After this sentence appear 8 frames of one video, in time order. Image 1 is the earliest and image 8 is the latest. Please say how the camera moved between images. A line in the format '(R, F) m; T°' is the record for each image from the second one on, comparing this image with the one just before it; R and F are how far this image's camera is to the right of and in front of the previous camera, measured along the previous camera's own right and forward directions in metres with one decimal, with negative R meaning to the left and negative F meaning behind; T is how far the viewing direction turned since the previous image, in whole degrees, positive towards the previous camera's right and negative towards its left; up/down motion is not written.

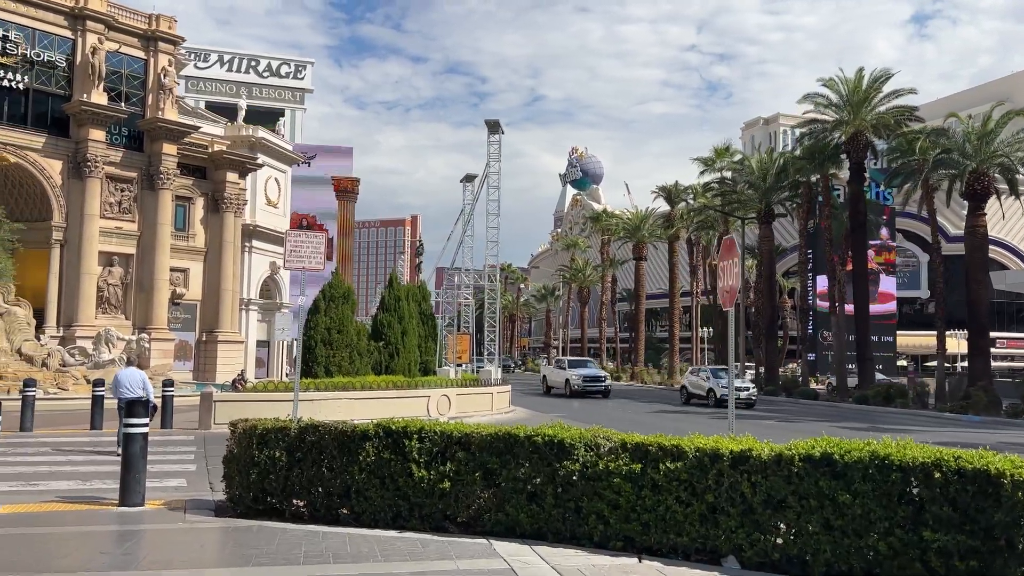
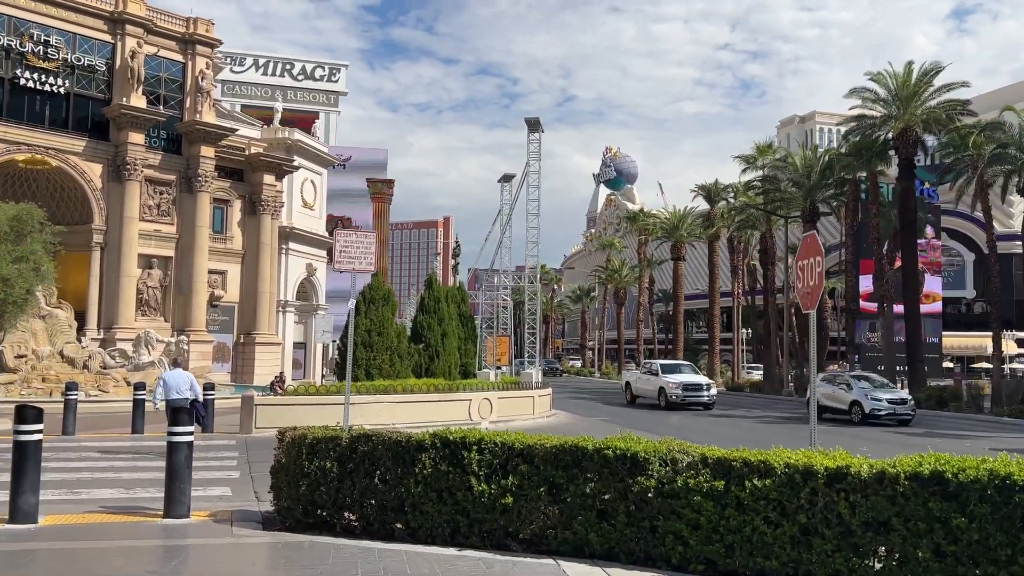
(-0.3, +0.5) m; -2°
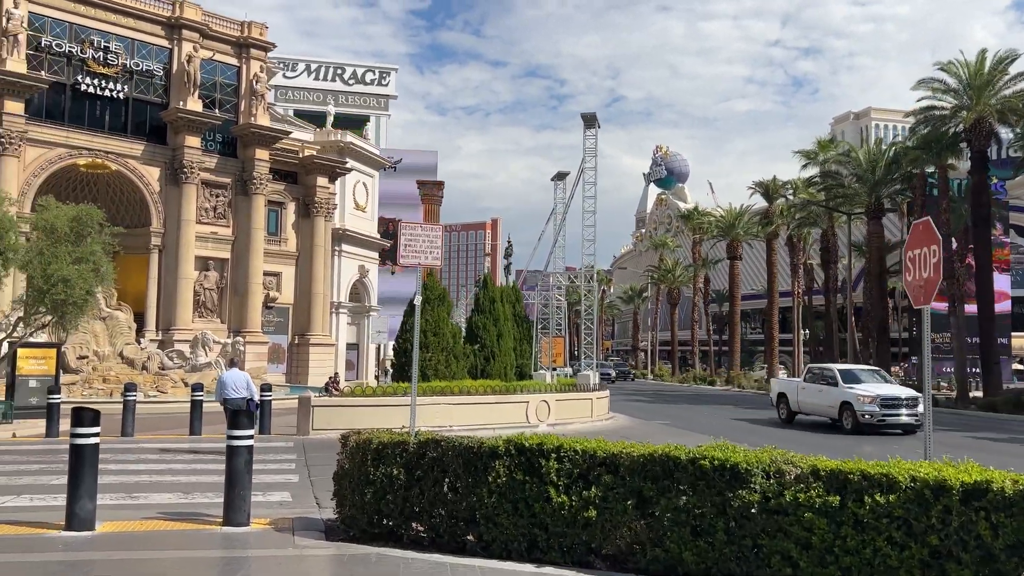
(-0.3, +0.6) m; -3°
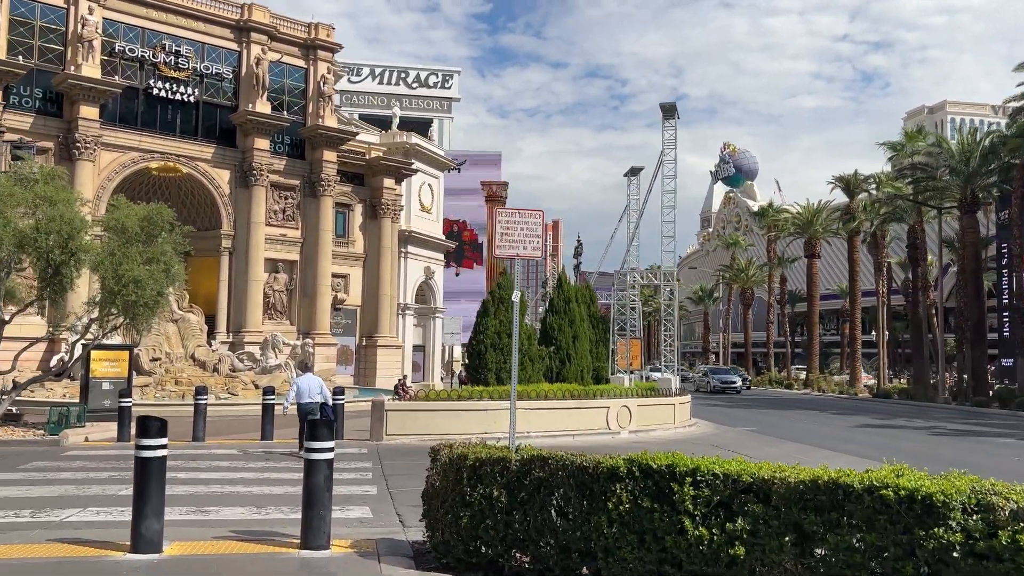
(-0.4, +1.0) m; -4°
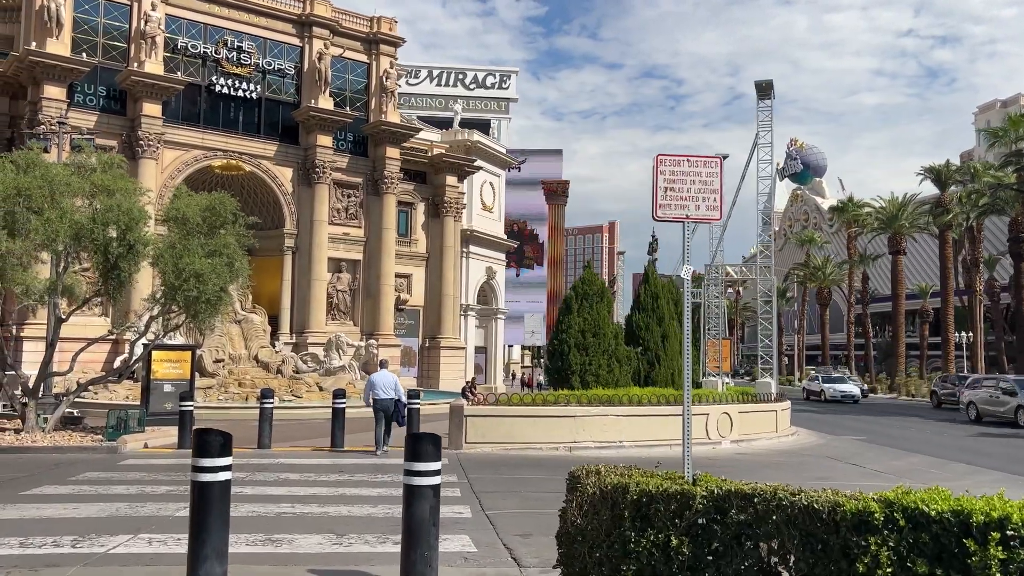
(-0.7, +1.8) m; -4°
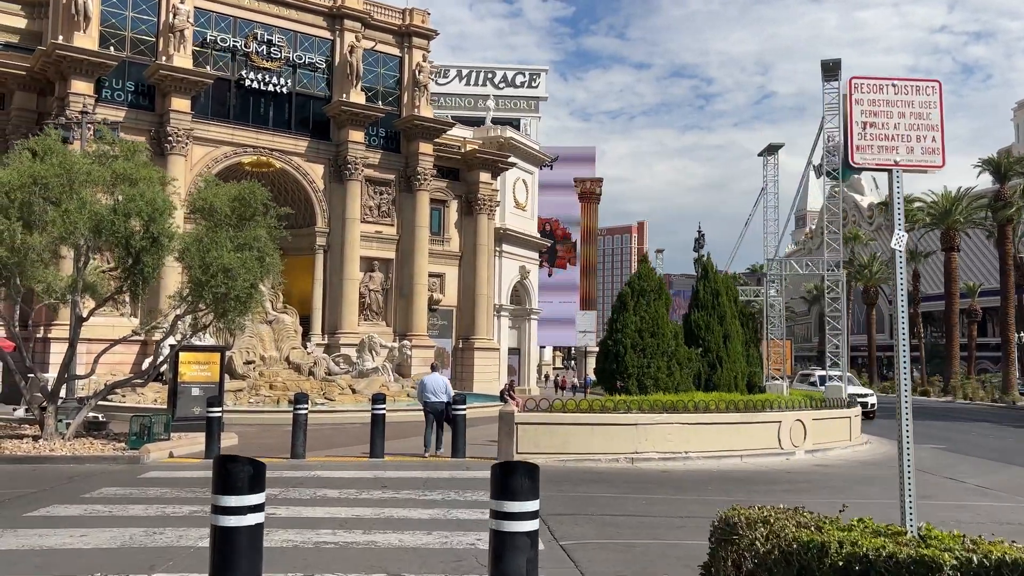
(-0.5, +1.5) m; -2°
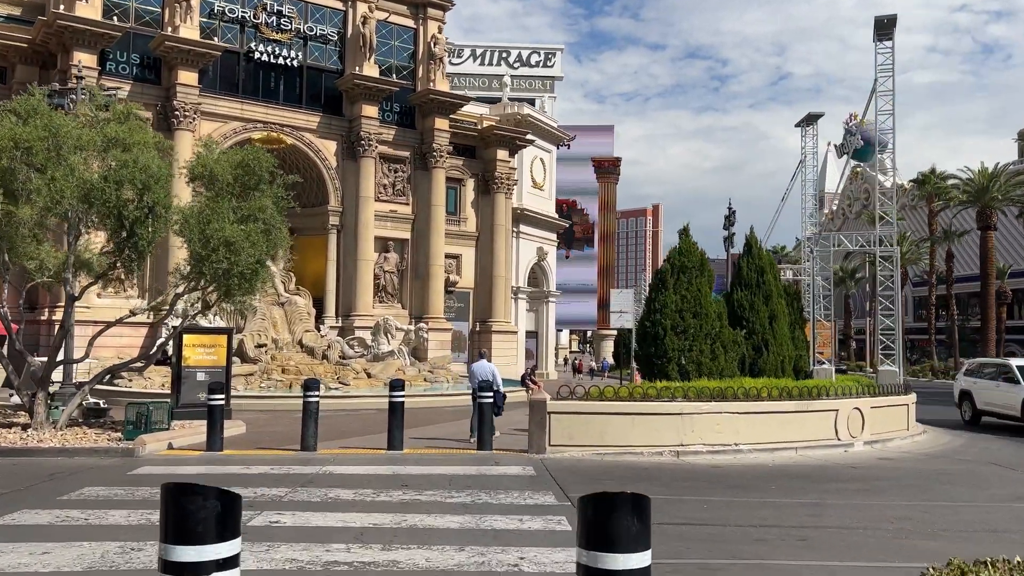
(-0.3, +1.6) m; -1°
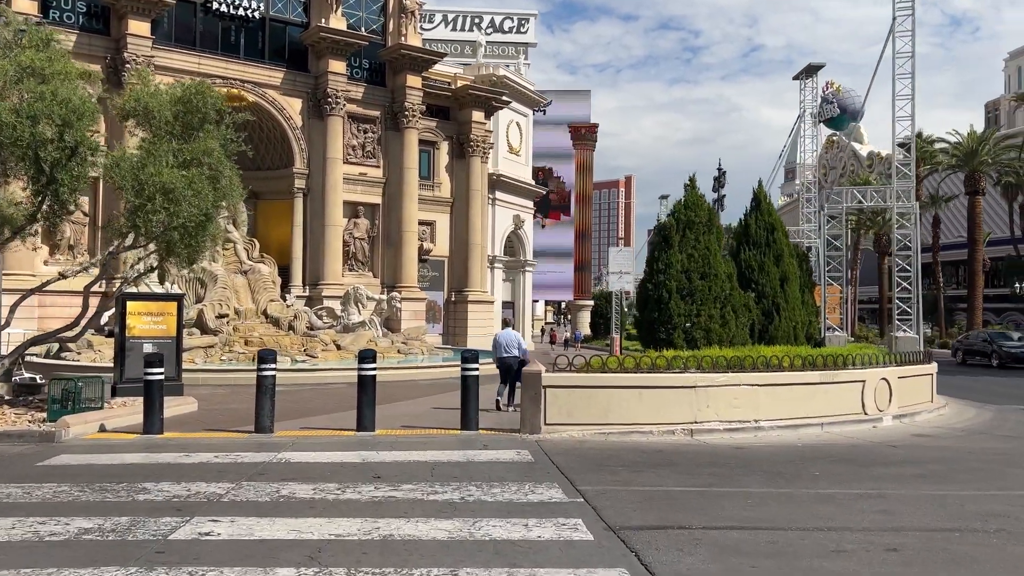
(-0.2, +2.0) m; +2°
